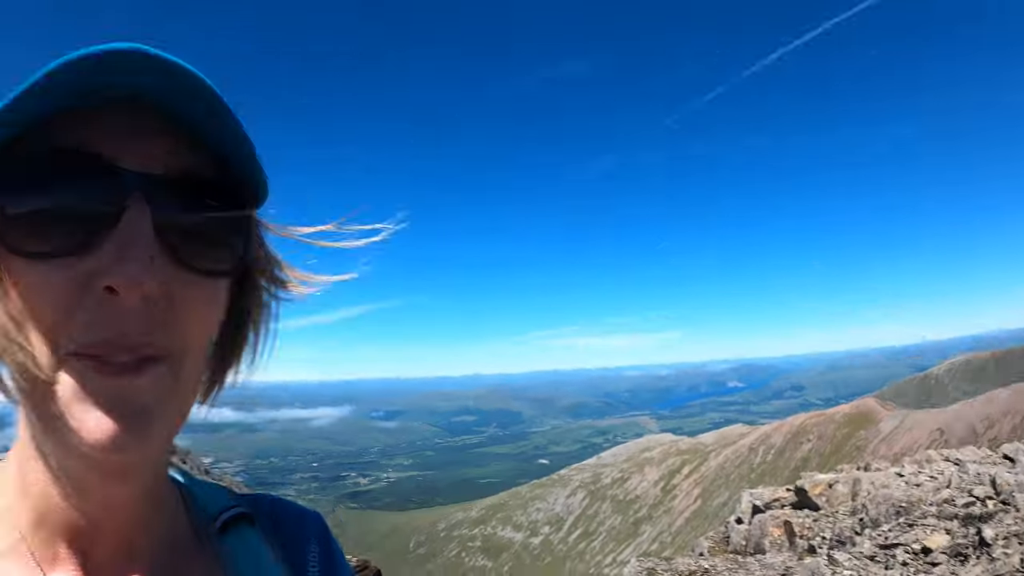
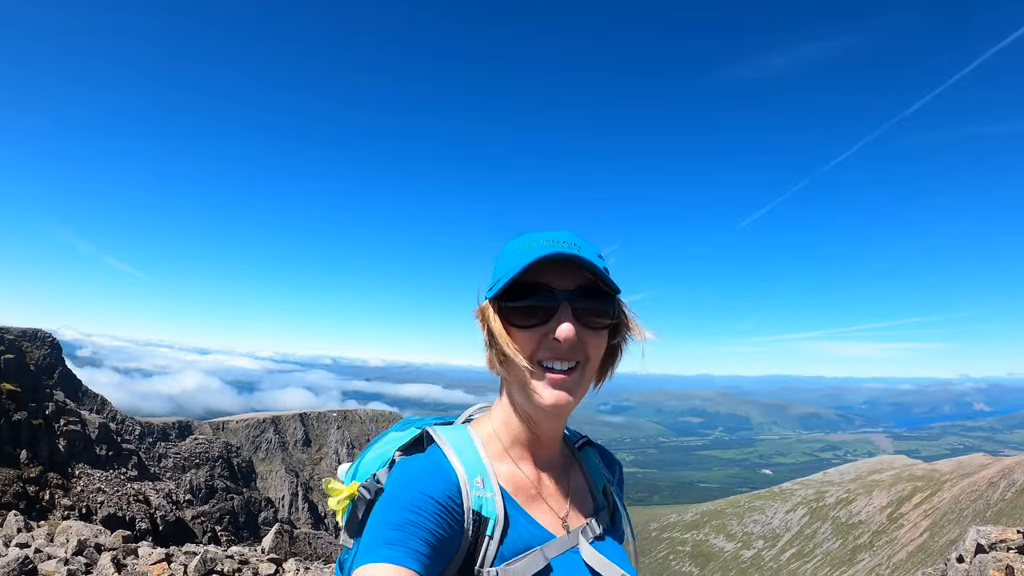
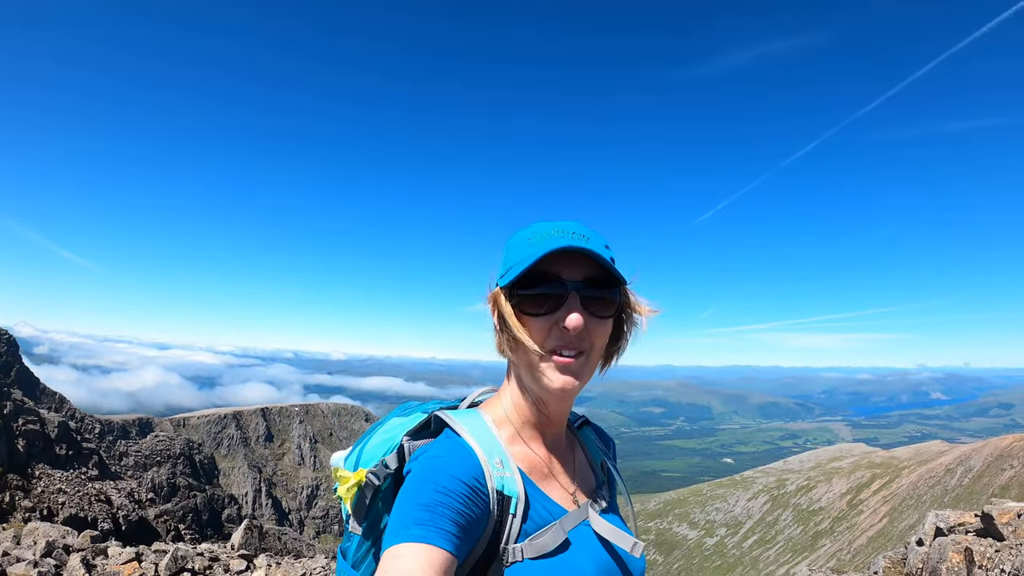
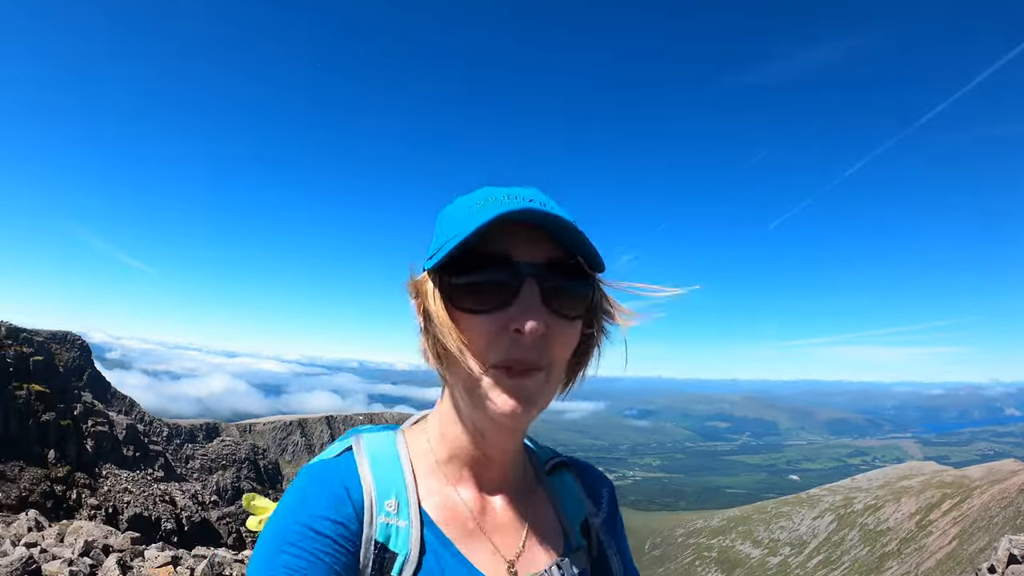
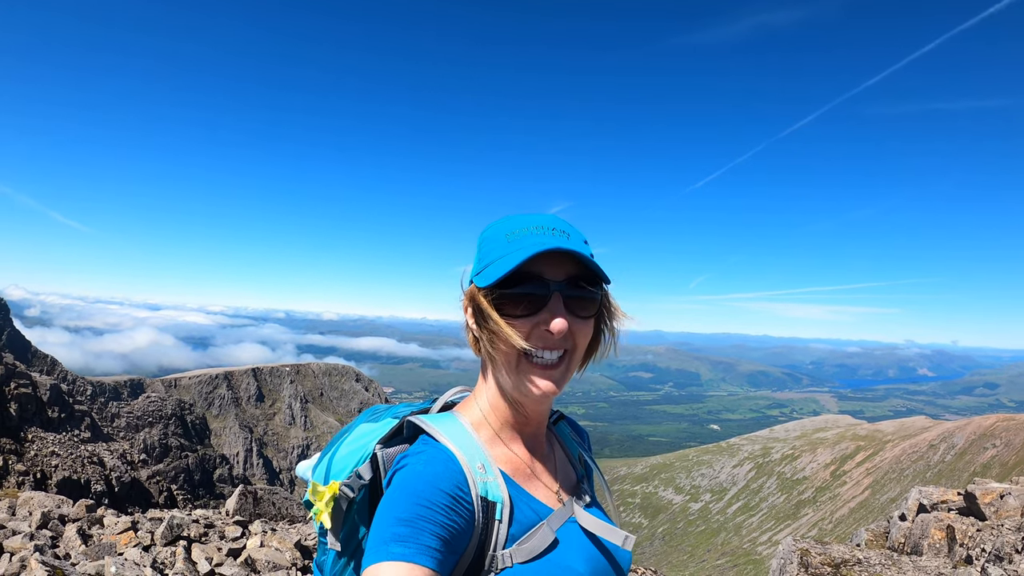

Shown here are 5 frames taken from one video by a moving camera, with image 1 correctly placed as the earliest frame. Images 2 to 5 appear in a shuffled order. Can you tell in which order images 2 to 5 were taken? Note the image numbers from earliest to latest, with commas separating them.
4, 2, 3, 5
